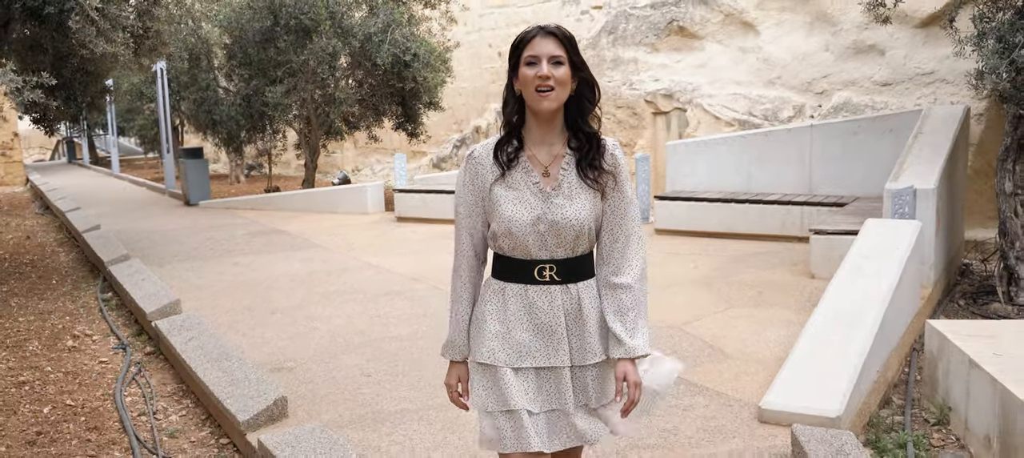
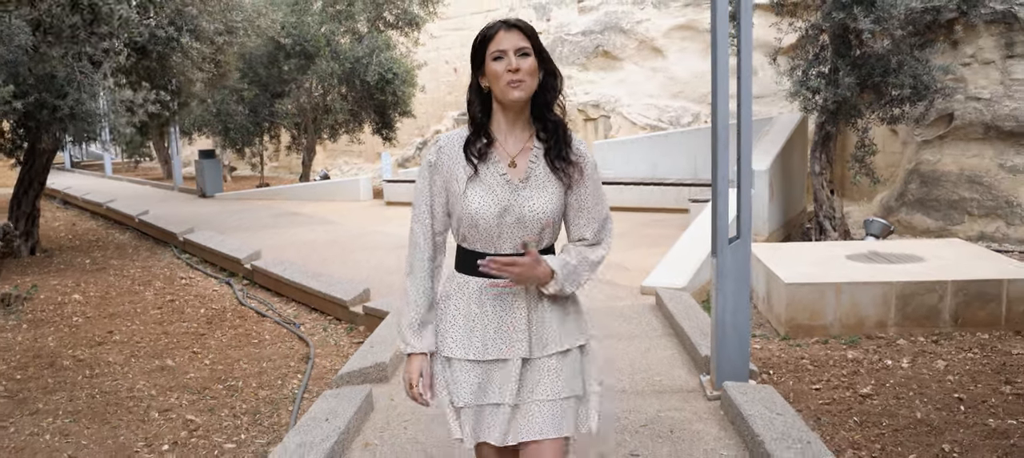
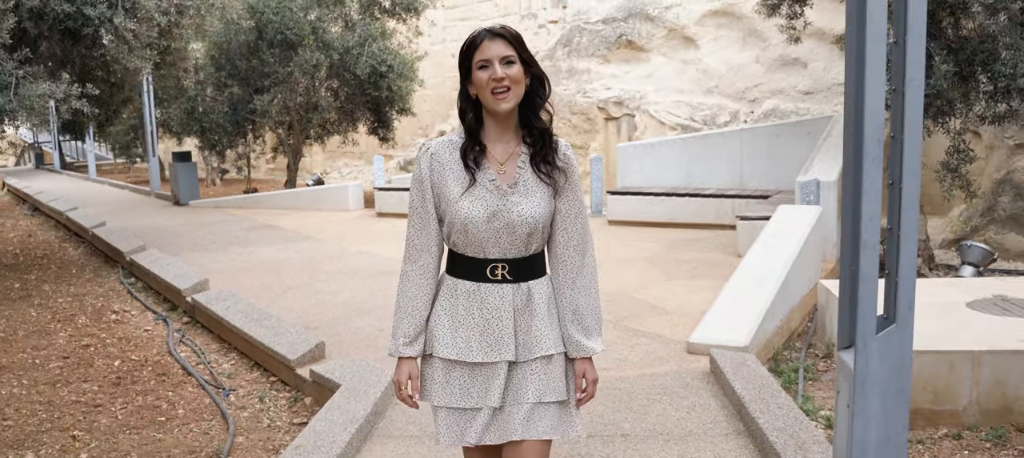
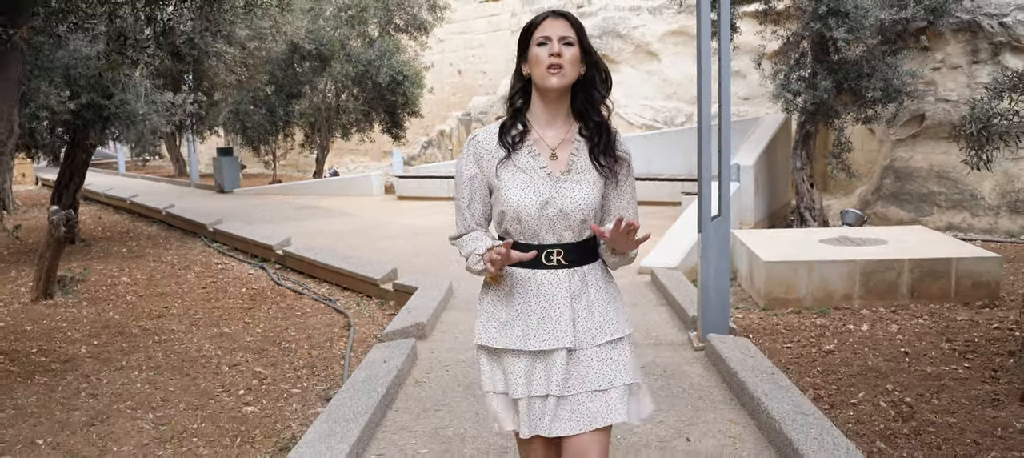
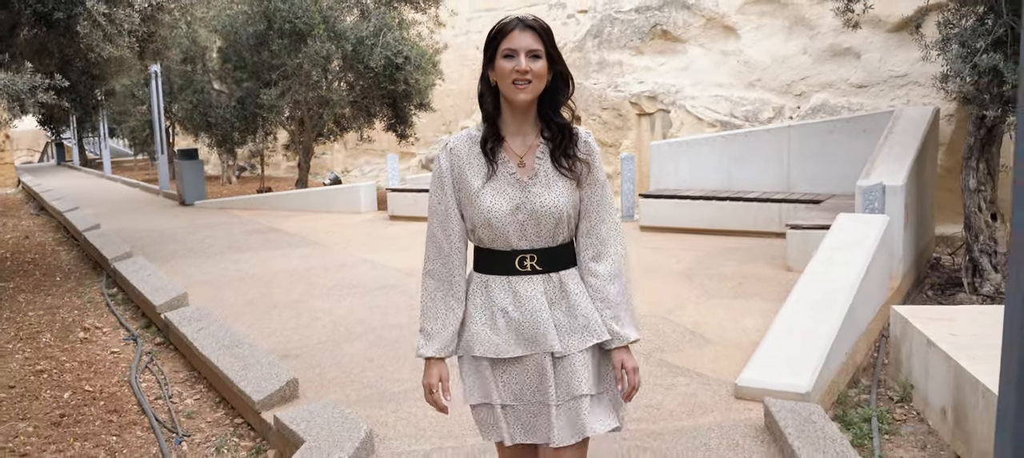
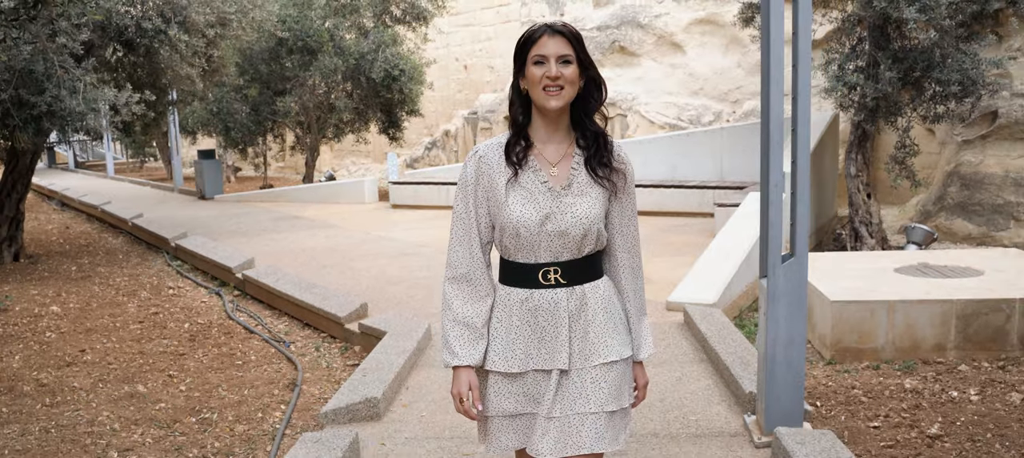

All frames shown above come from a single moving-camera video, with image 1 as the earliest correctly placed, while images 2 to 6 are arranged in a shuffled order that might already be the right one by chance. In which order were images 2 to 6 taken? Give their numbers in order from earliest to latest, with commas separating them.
5, 3, 6, 2, 4
